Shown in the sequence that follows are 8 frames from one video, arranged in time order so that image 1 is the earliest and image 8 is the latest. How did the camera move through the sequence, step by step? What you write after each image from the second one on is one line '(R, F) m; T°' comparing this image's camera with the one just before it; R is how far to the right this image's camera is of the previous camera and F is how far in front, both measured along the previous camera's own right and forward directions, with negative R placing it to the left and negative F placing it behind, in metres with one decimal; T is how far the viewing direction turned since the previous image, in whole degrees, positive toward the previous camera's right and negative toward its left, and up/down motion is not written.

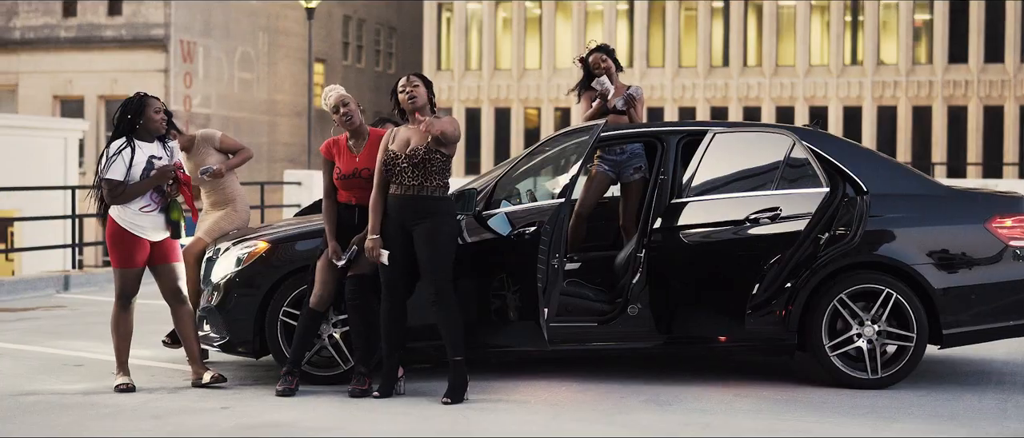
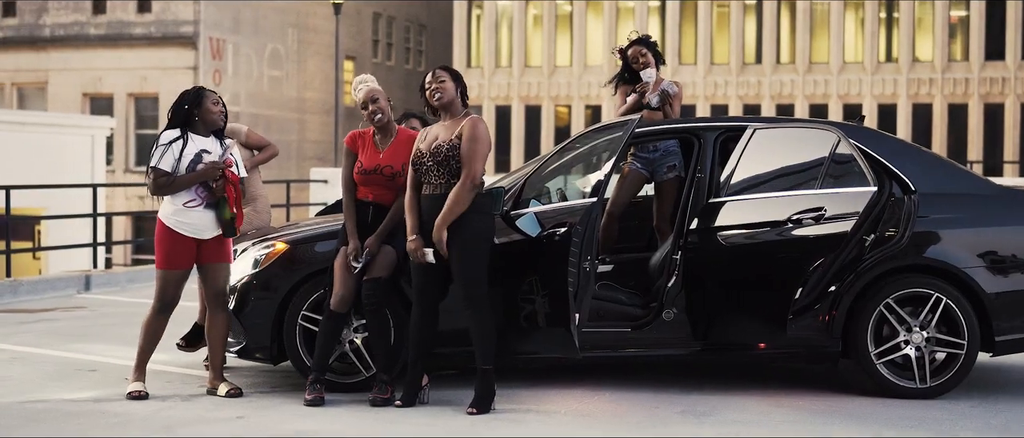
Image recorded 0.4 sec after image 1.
(0.0, +0.4) m; -1°
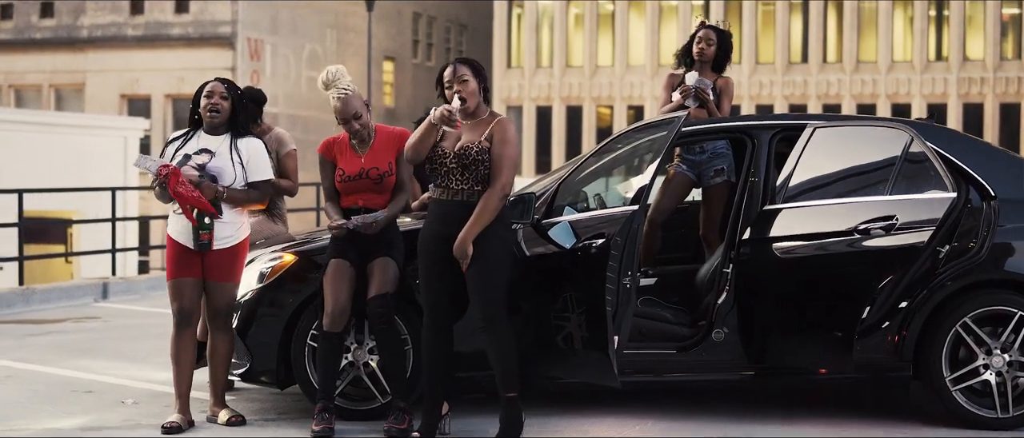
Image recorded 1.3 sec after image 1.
(0.0, +0.8) m; -1°
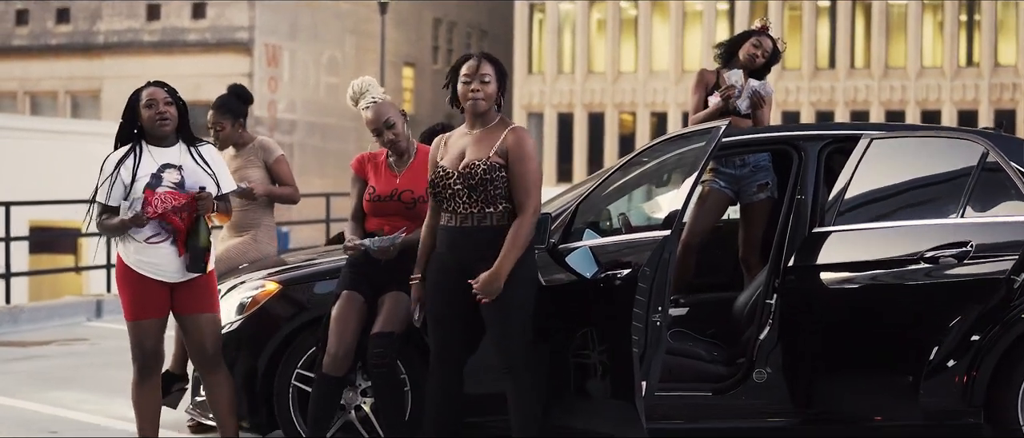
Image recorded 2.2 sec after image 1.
(0.0, +0.8) m; -1°
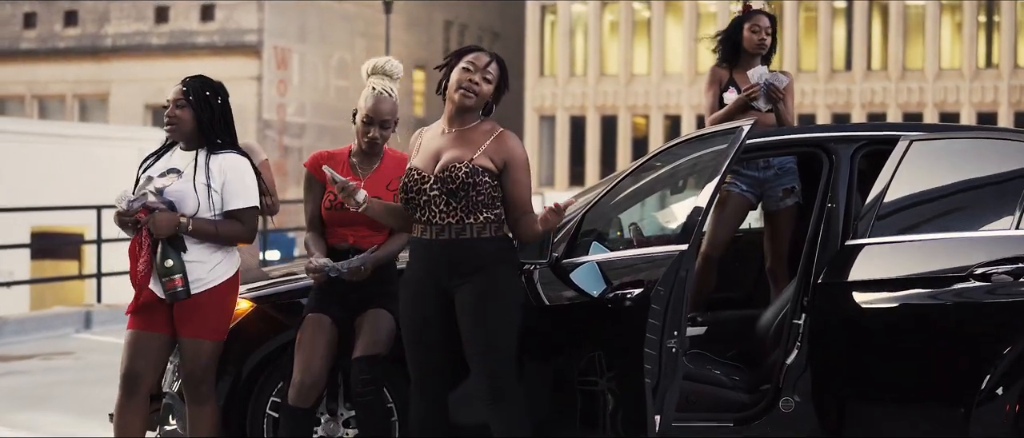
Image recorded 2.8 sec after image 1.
(0.0, +0.6) m; 0°
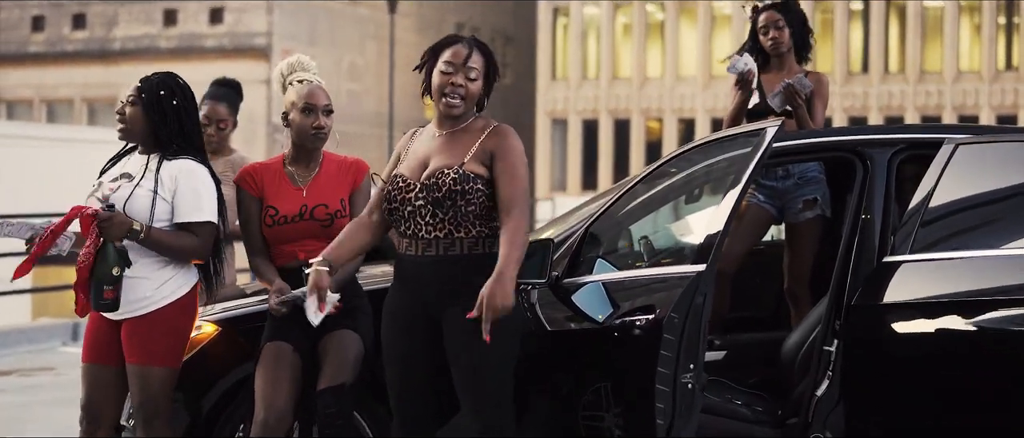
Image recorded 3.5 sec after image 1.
(0.0, +0.6) m; 0°
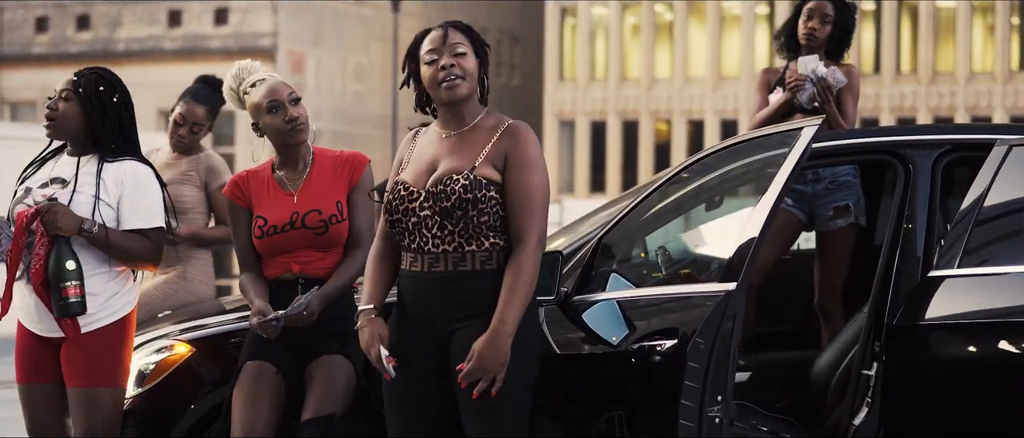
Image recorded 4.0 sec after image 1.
(0.0, +0.5) m; 0°
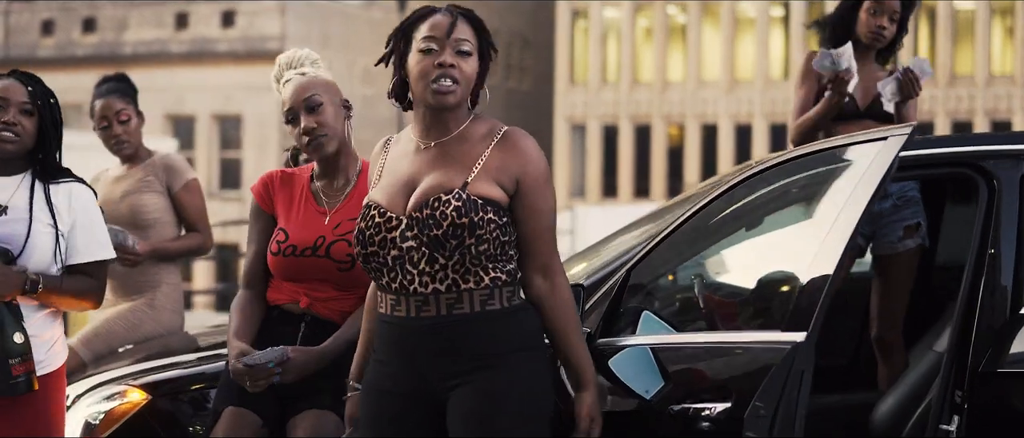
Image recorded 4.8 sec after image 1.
(0.0, +0.7) m; 0°
